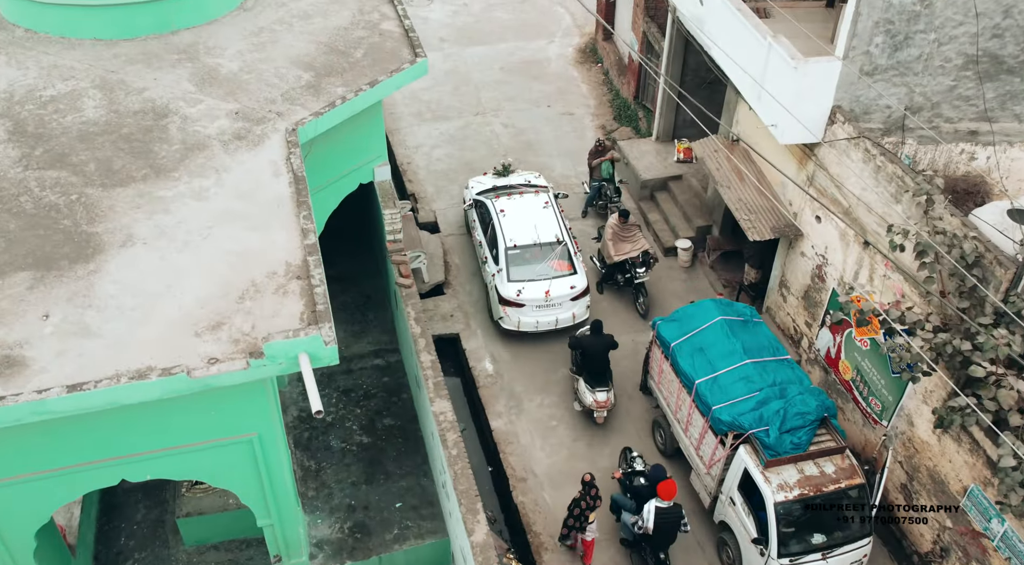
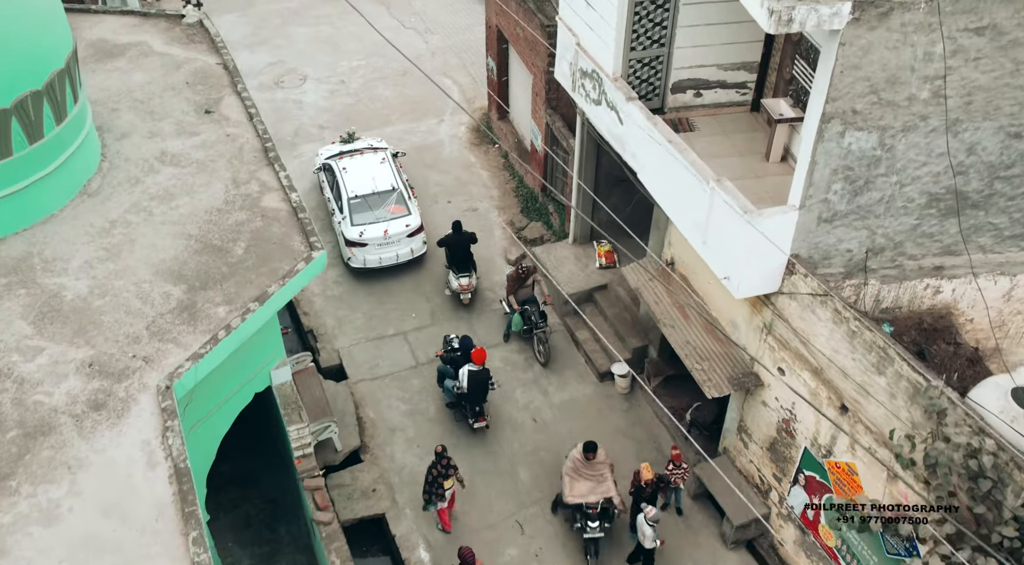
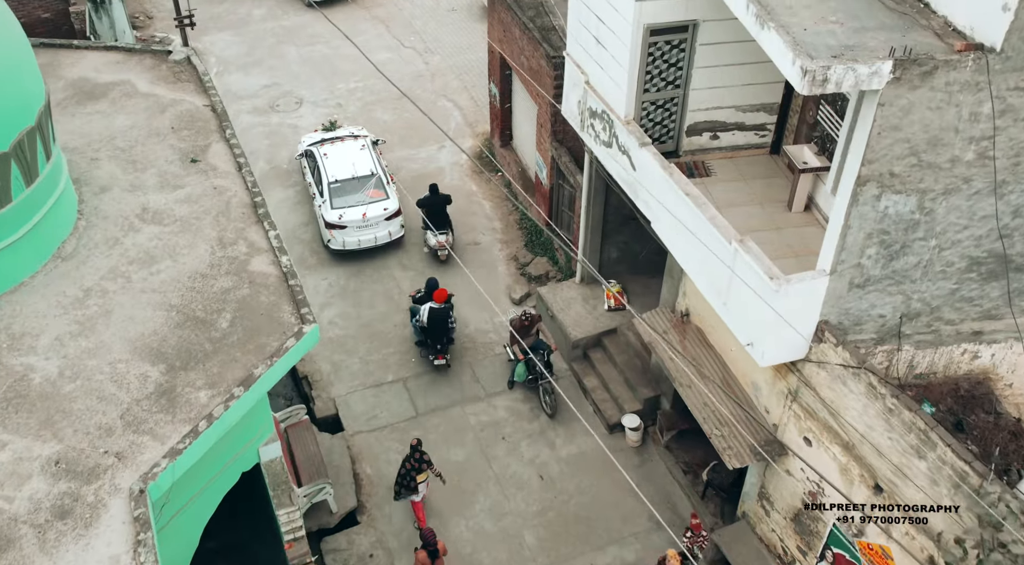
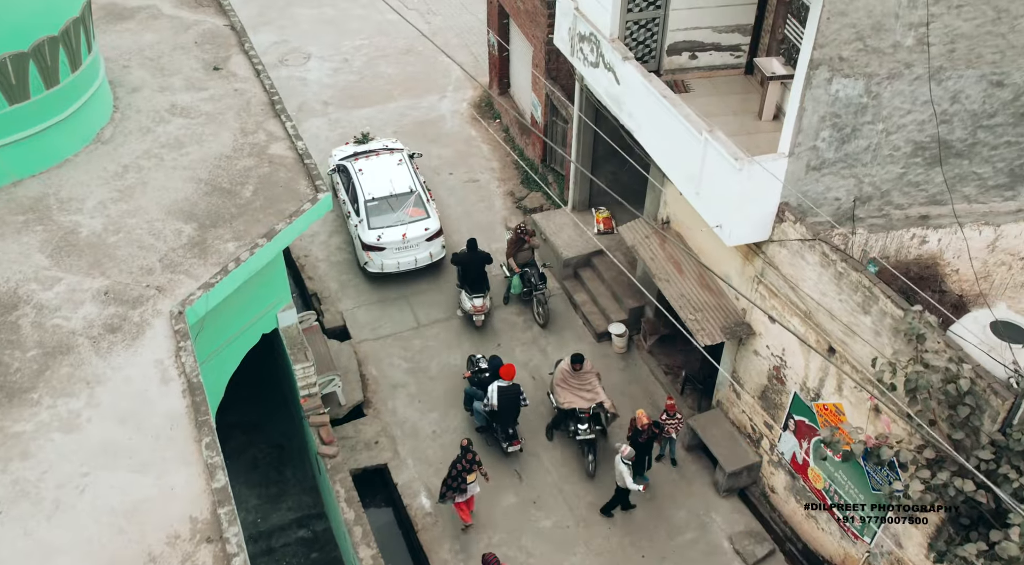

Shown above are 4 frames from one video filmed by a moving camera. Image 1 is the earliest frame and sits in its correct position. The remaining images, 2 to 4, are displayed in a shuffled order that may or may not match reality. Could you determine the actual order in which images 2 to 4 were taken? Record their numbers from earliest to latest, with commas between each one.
4, 2, 3
